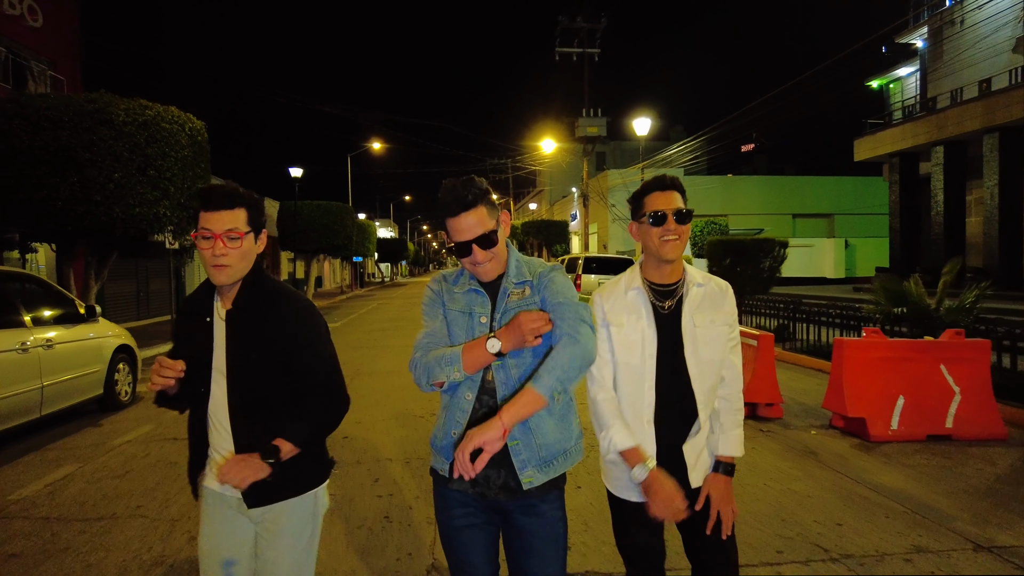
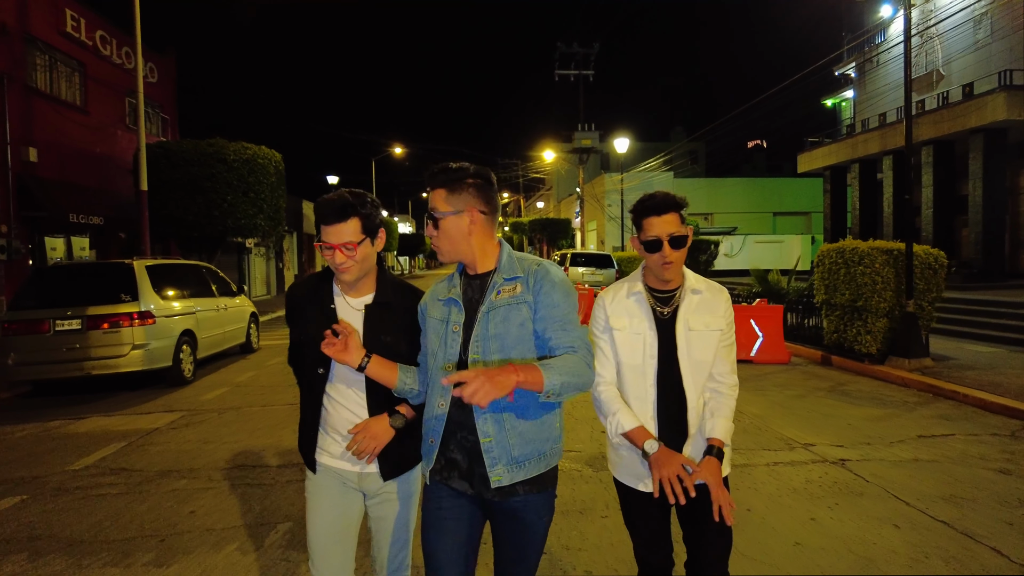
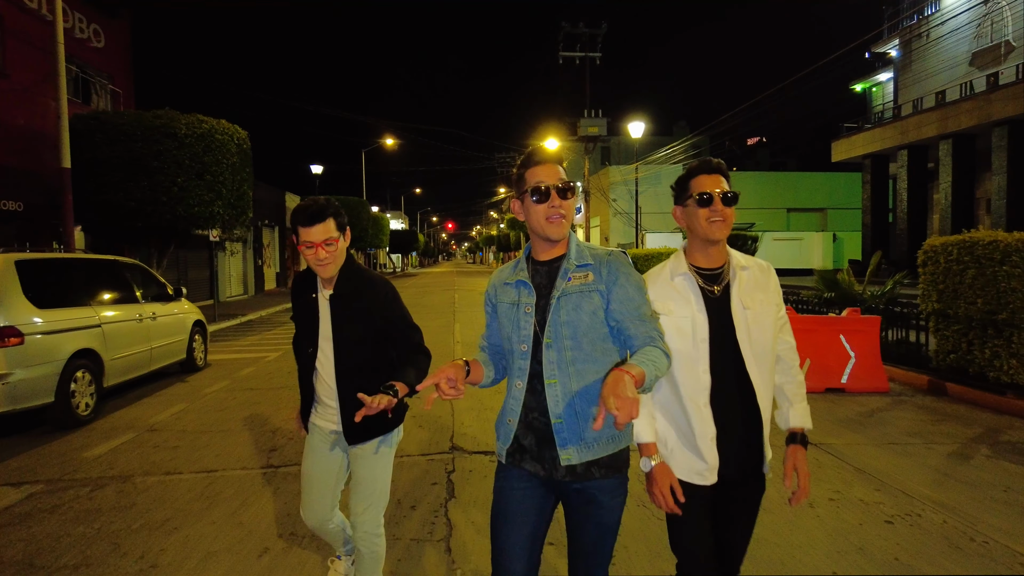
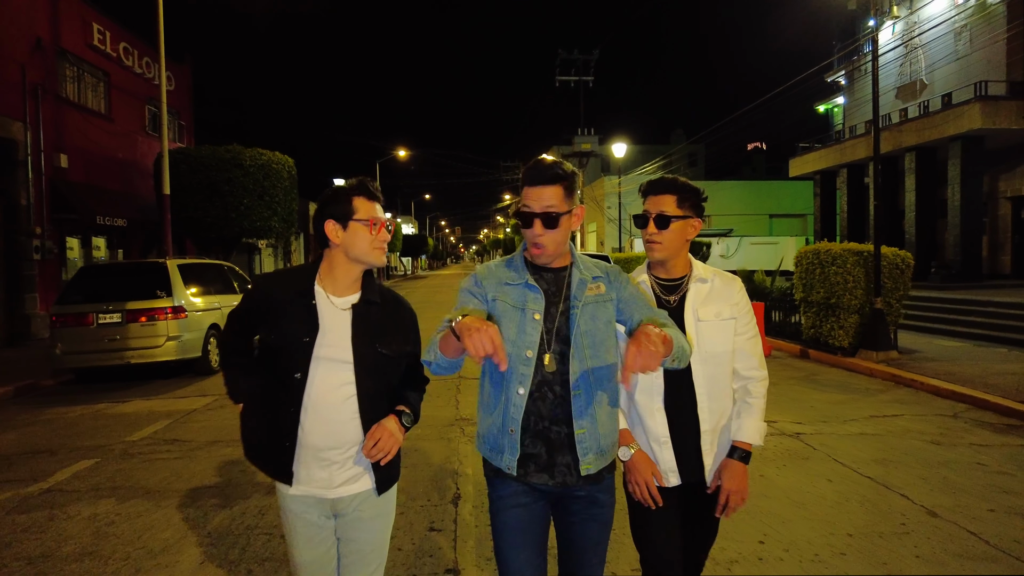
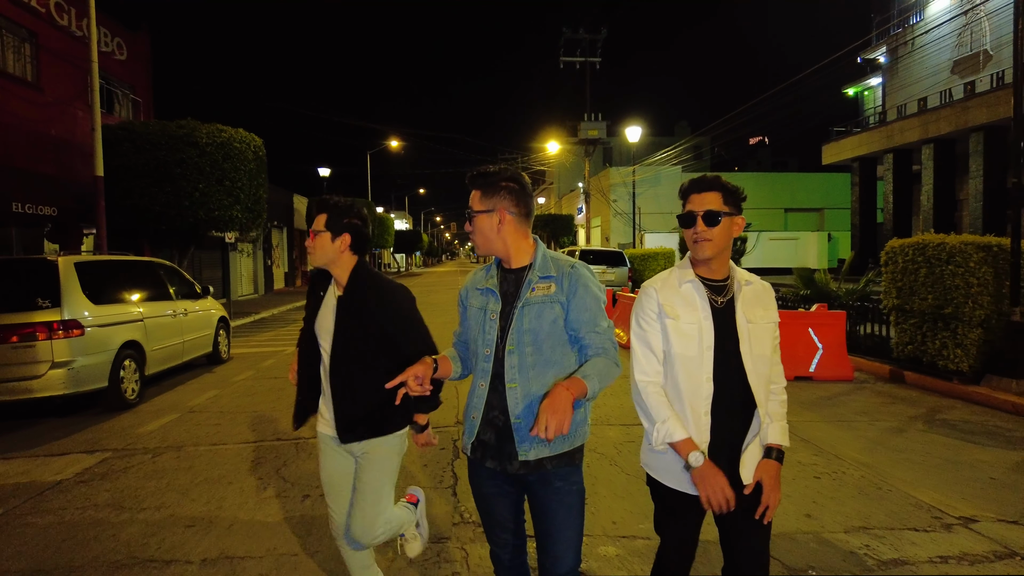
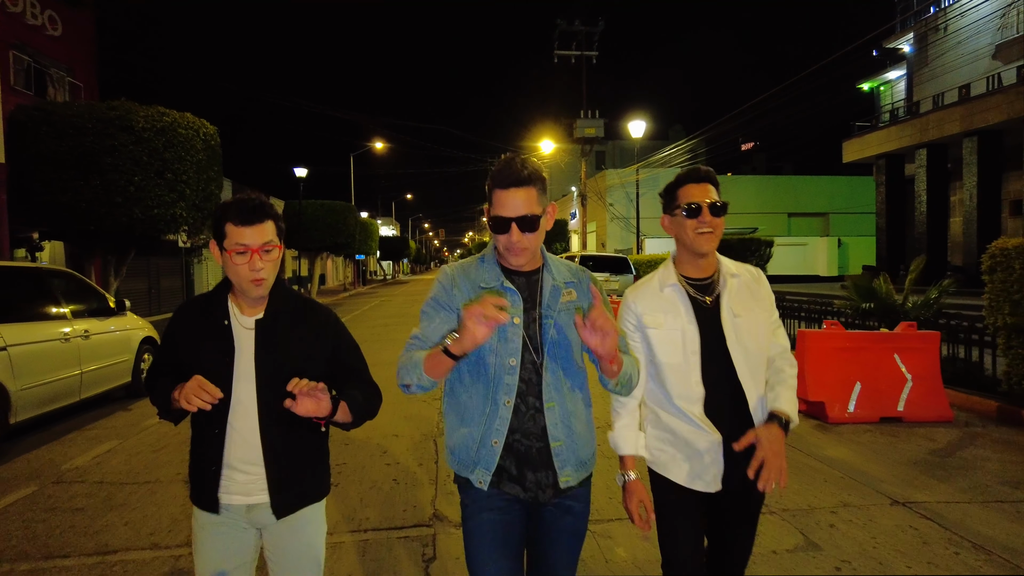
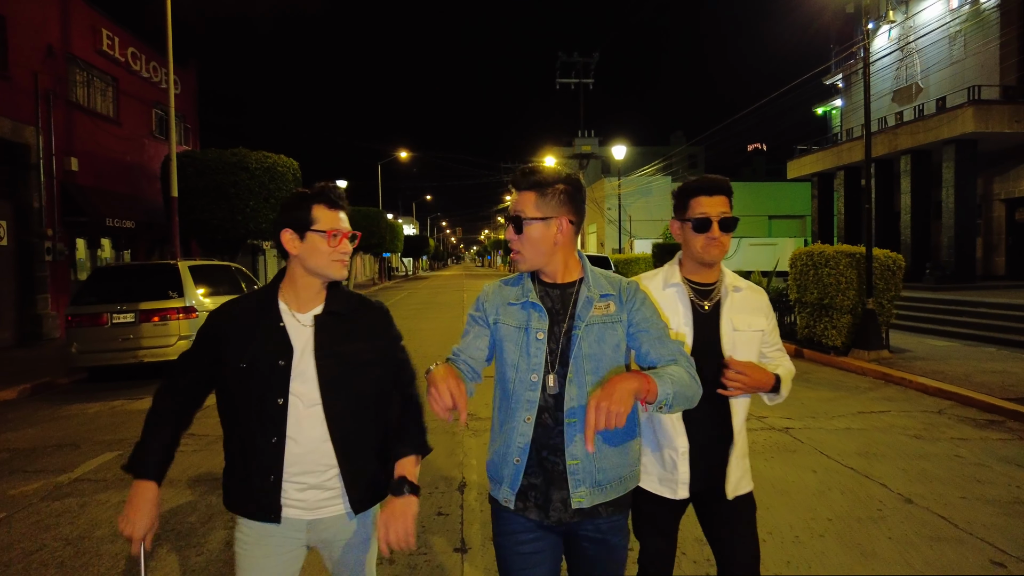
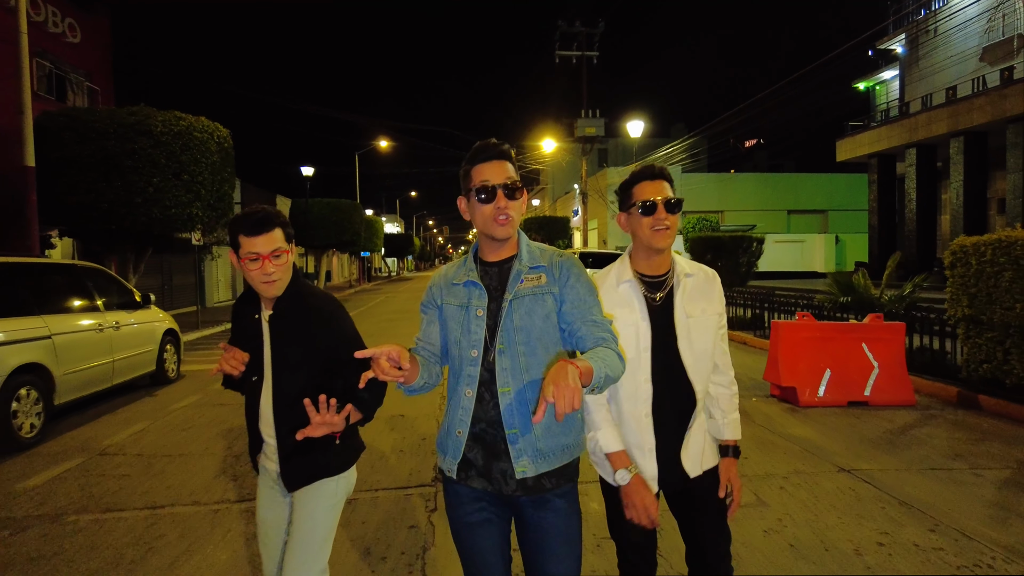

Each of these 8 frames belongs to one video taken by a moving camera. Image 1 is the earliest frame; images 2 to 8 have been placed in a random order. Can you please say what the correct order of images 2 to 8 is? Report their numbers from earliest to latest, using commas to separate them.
6, 8, 3, 5, 2, 4, 7
